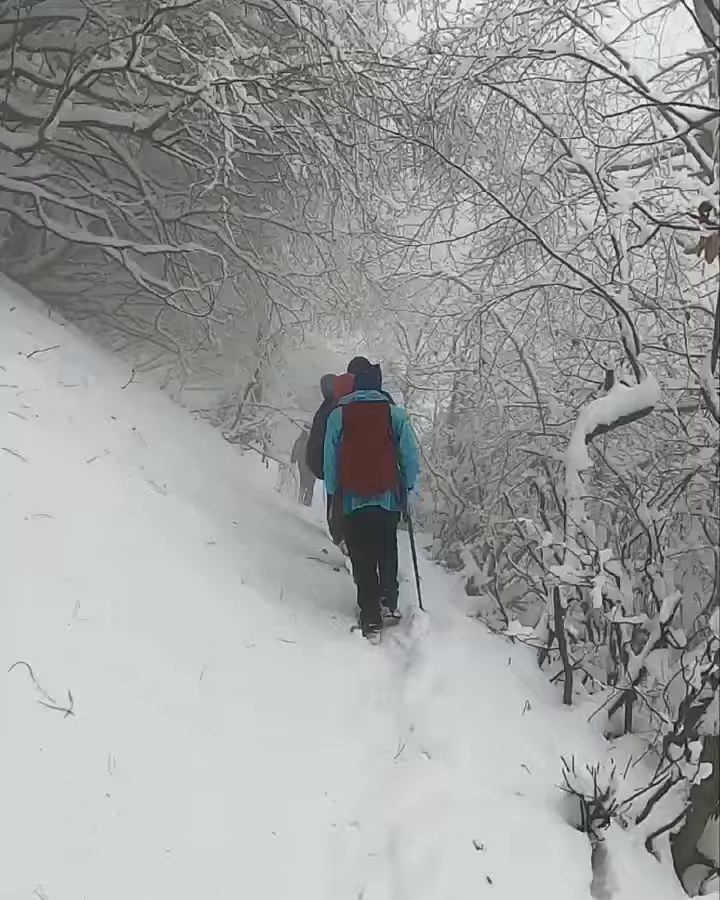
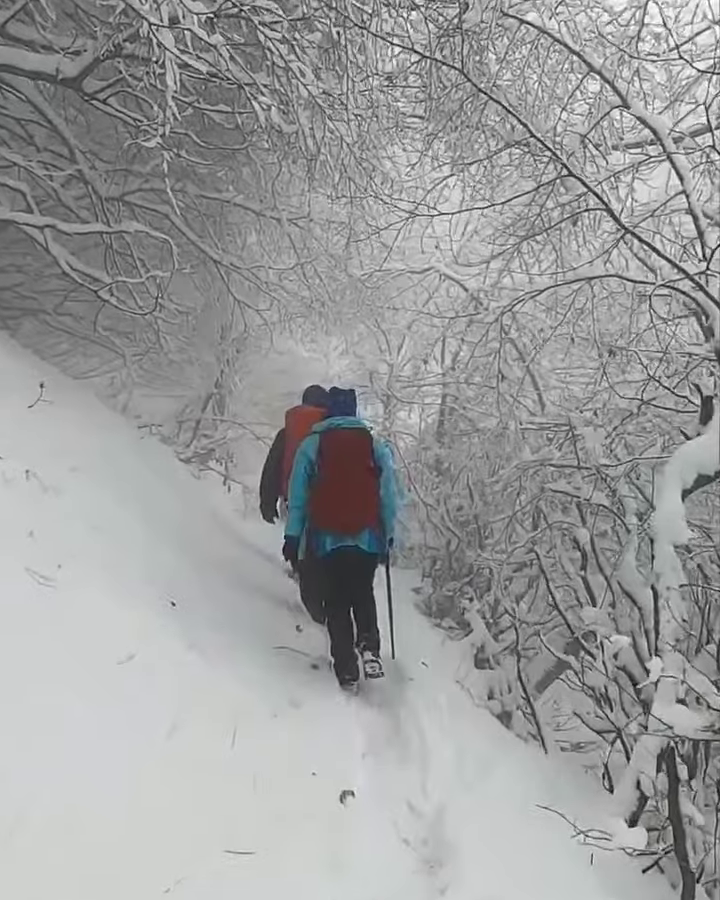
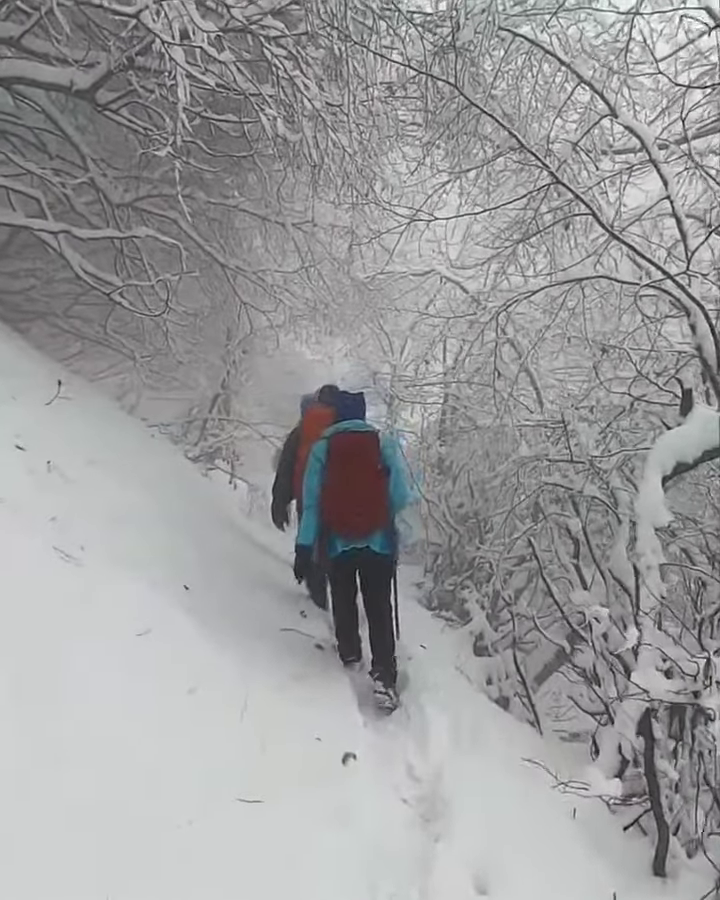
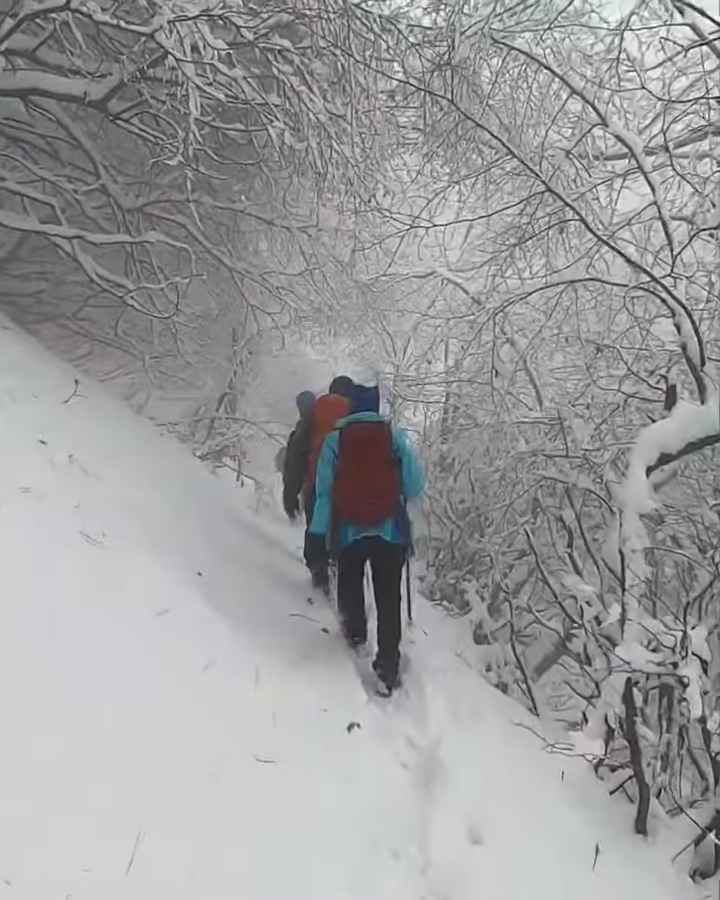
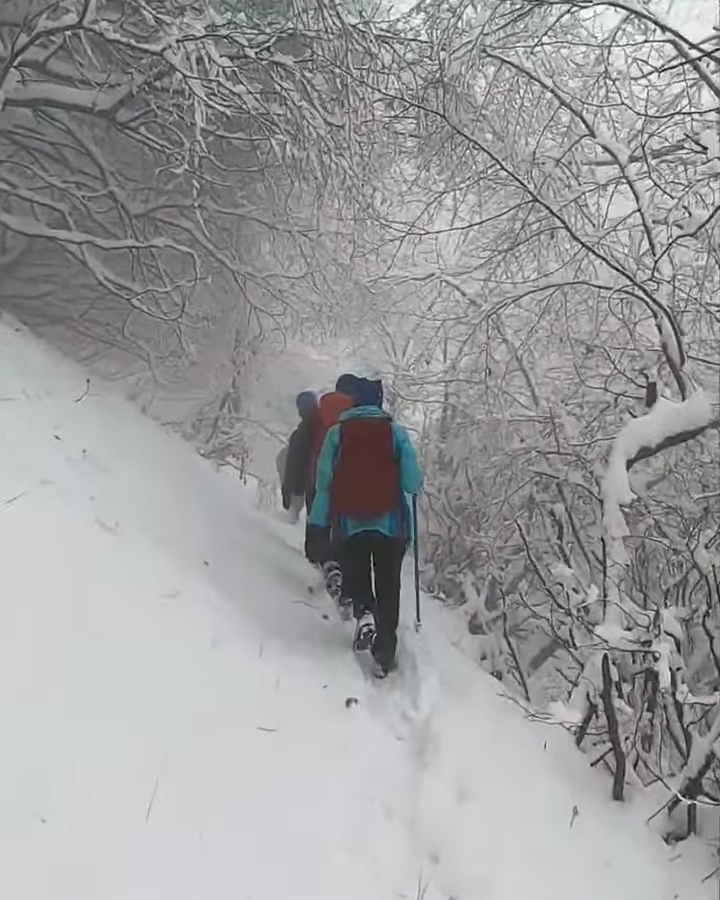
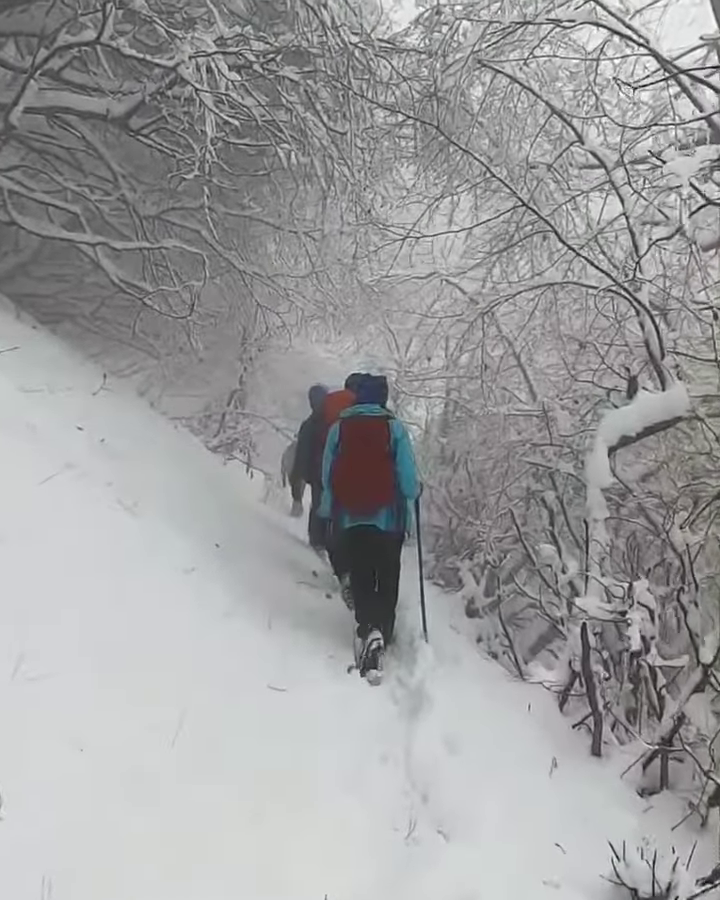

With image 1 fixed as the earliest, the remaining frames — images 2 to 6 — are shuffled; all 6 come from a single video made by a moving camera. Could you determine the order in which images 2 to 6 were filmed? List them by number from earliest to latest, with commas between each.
6, 5, 4, 3, 2
